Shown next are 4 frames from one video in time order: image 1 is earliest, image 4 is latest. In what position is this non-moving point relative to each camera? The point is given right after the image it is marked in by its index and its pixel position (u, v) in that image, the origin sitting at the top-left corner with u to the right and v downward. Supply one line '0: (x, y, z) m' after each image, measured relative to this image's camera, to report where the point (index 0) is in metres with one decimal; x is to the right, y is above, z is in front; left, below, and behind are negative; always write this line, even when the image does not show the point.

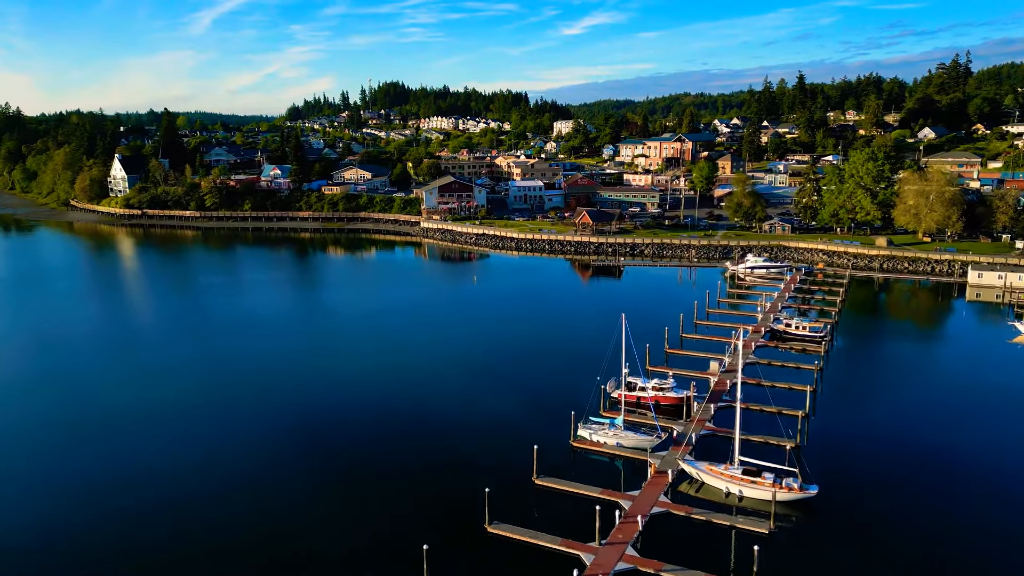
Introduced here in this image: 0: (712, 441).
0: (+4.4, -3.4, +14.6) m
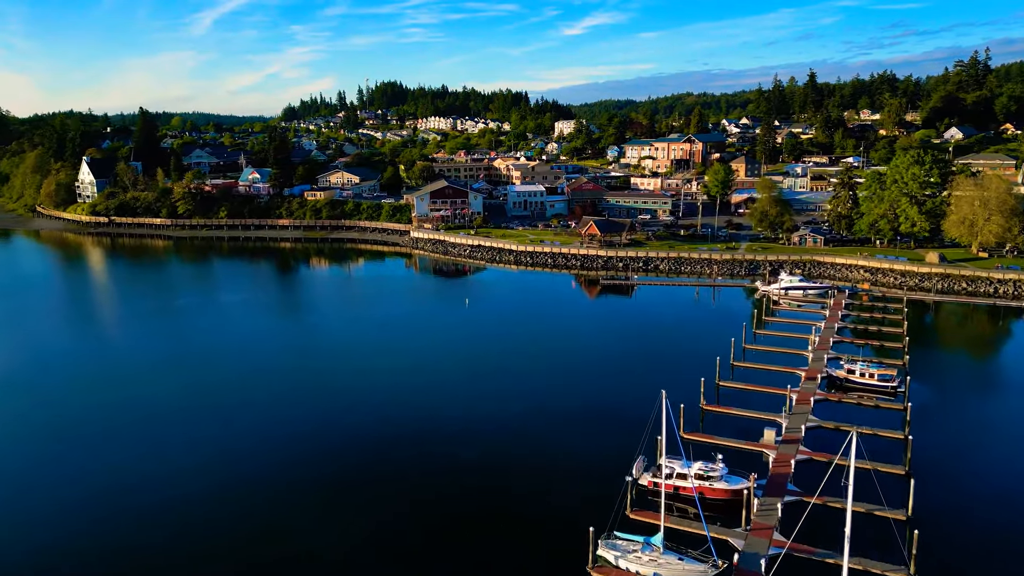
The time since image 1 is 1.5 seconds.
0: (+4.3, -4.3, +10.4) m
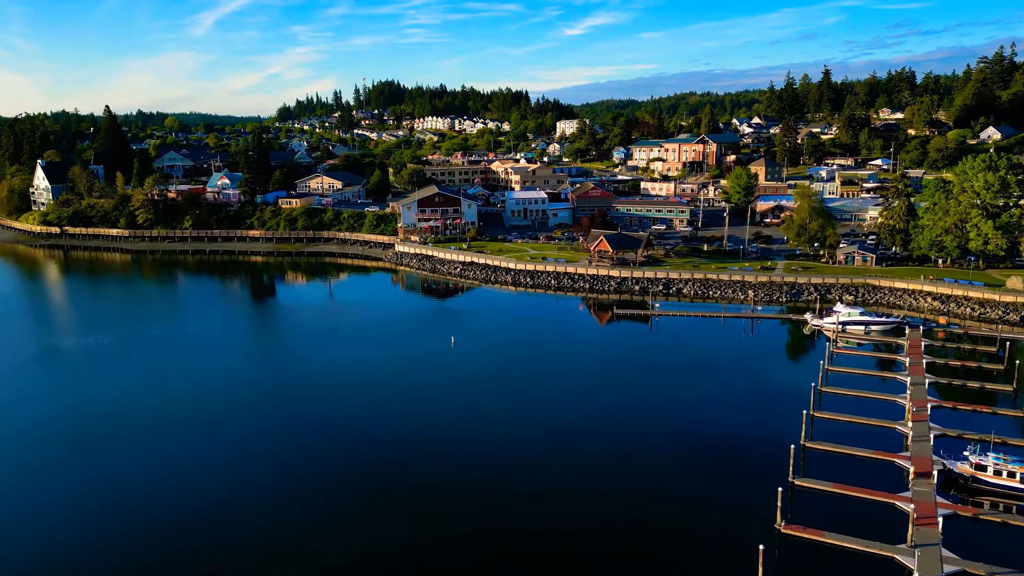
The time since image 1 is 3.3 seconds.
0: (+4.1, -5.5, +5.4) m
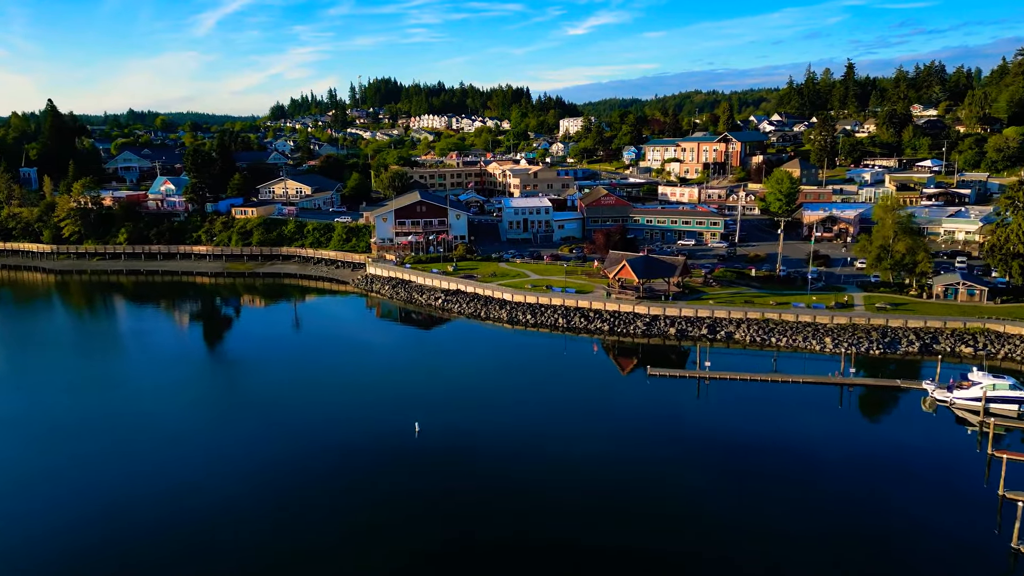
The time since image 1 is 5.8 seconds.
0: (+3.9, -6.9, -1.5) m
